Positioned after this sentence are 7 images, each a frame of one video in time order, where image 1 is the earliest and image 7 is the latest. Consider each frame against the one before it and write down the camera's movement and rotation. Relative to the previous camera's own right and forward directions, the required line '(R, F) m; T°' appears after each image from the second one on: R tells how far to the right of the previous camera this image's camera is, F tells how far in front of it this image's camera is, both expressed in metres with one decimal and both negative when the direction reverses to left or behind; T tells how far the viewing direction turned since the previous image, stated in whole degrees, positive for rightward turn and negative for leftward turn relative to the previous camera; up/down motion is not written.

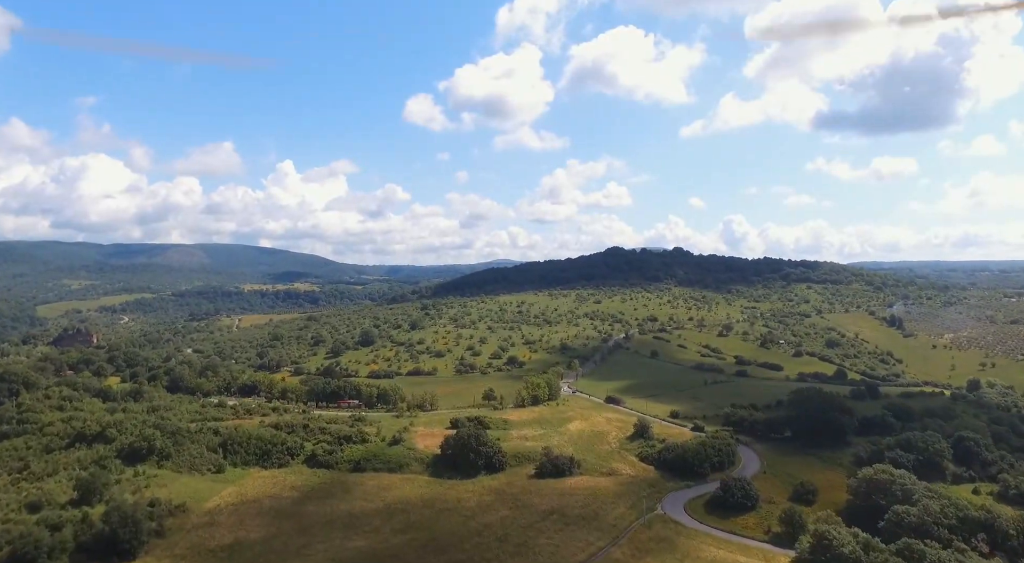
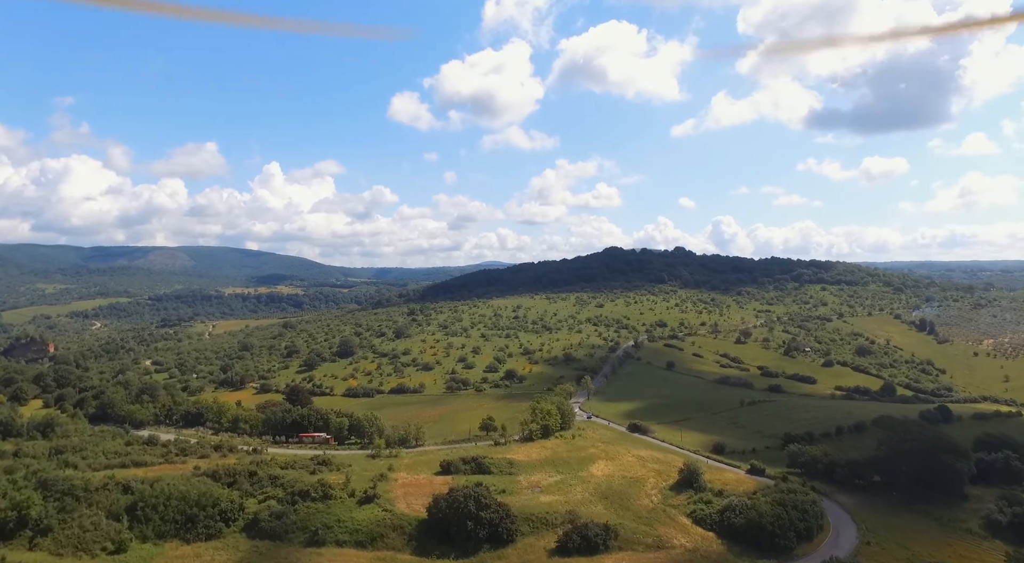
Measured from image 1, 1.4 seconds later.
(-2.1, +23.7) m; +1°
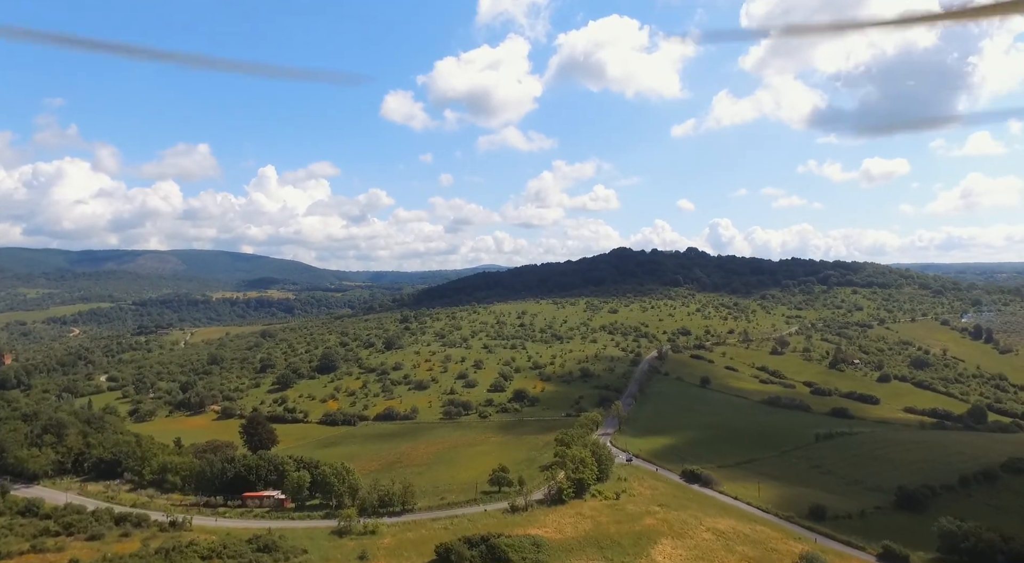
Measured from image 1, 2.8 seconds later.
(-2.5, +26.5) m; 0°
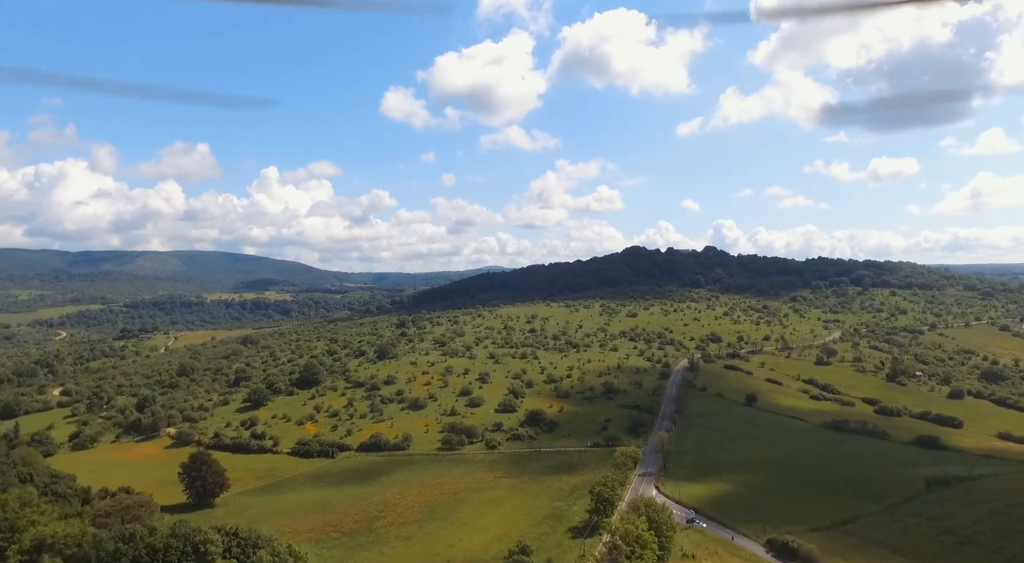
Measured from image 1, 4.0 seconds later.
(-1.6, +23.5) m; 0°
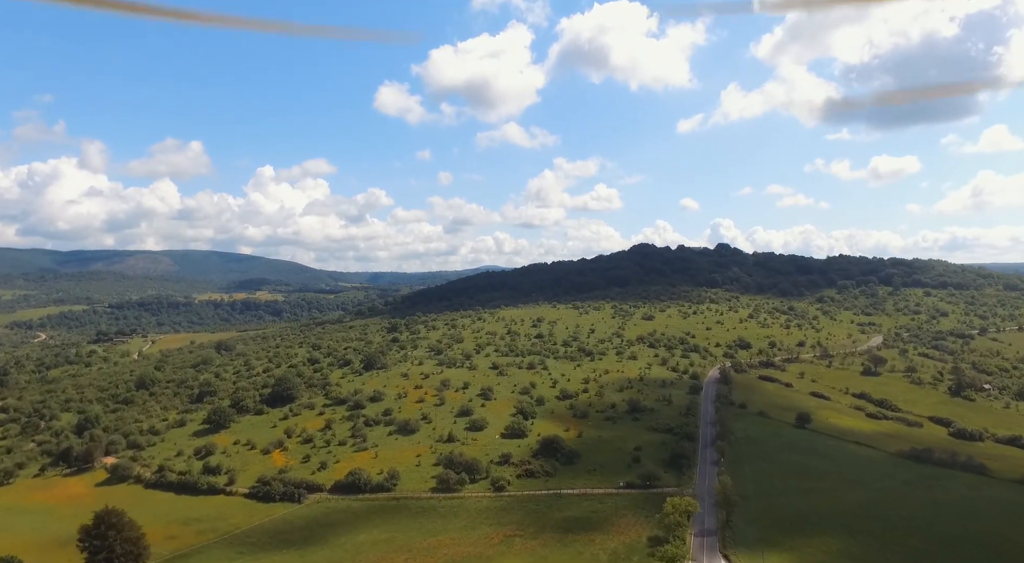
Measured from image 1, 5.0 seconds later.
(-1.8, +21.2) m; 0°
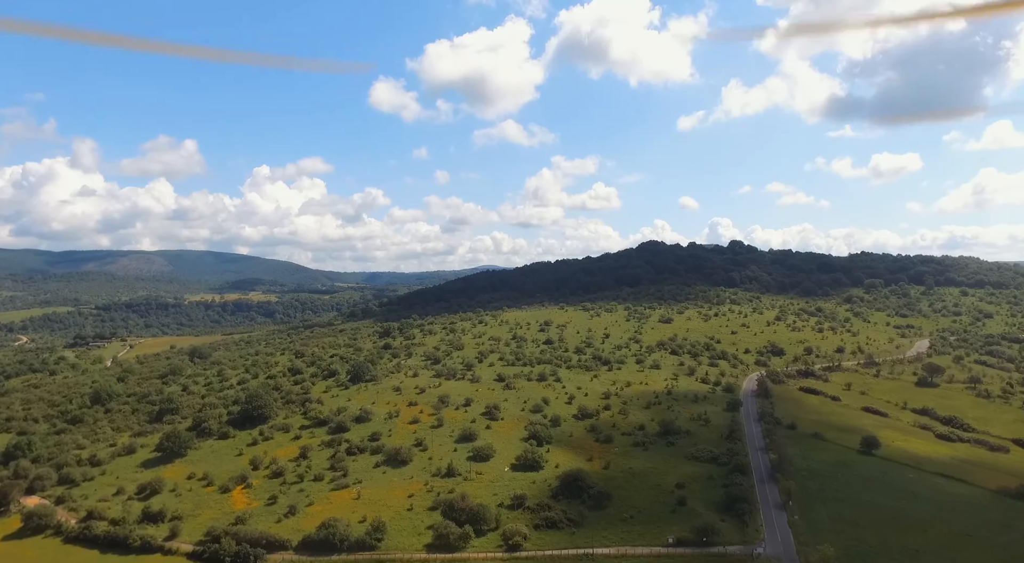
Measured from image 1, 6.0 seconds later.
(-1.7, +18.5) m; 0°
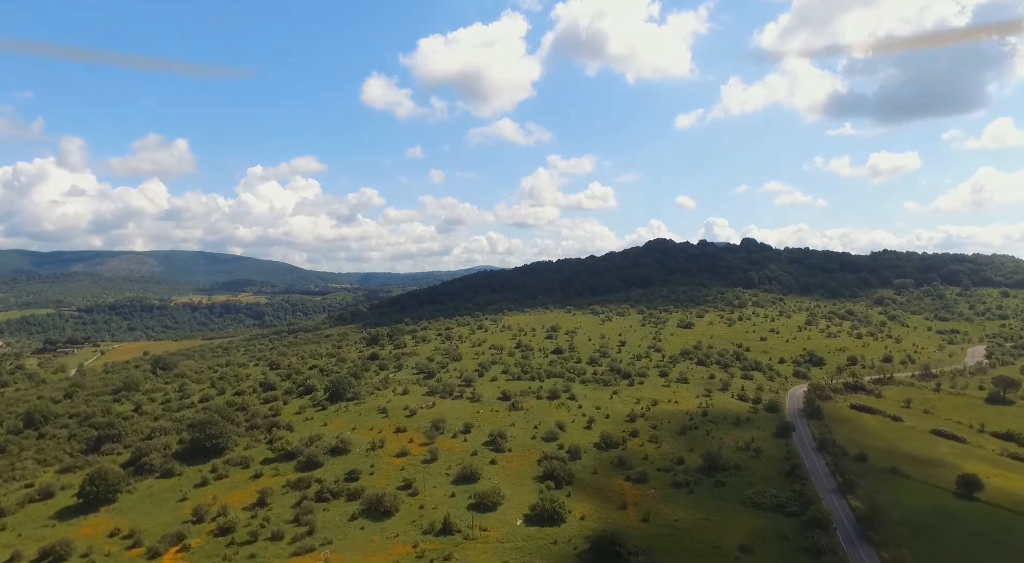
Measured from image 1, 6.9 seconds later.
(-1.6, +19.1) m; 0°
